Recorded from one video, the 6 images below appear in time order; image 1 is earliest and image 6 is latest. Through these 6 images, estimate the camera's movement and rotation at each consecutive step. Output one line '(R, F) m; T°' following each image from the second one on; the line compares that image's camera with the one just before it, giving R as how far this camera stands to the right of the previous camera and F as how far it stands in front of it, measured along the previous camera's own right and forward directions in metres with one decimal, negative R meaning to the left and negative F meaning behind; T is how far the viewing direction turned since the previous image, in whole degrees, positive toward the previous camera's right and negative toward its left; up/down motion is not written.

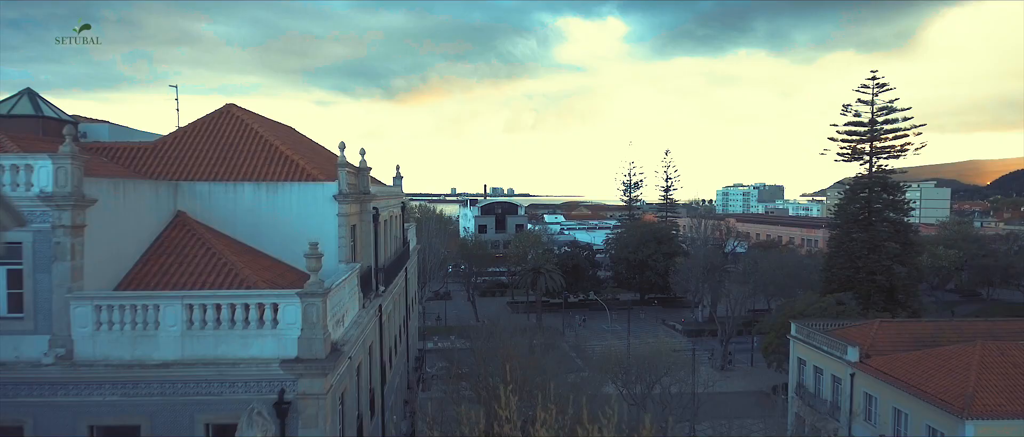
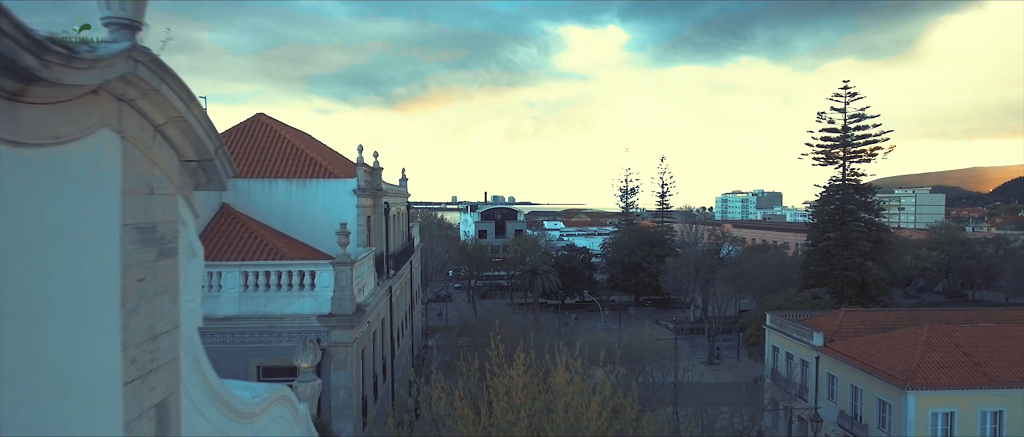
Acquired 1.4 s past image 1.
(+0.3, -2.1) m; 0°
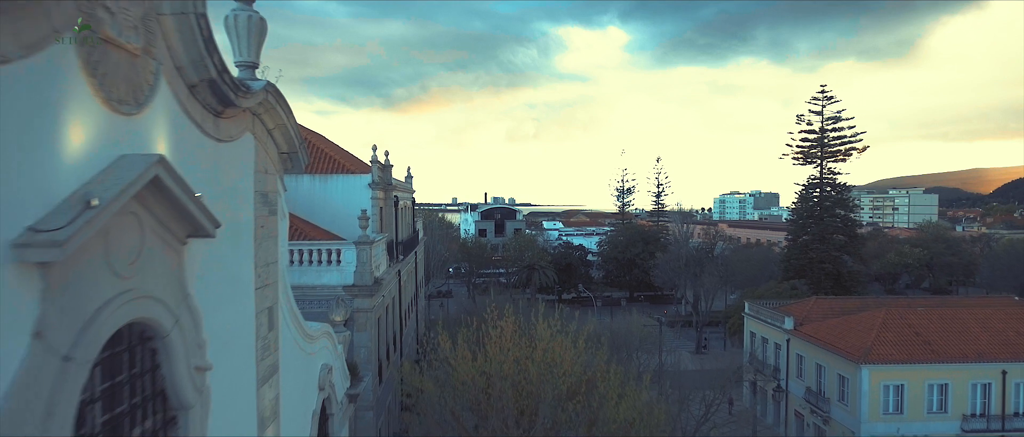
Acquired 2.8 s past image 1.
(+0.2, -2.0) m; 0°
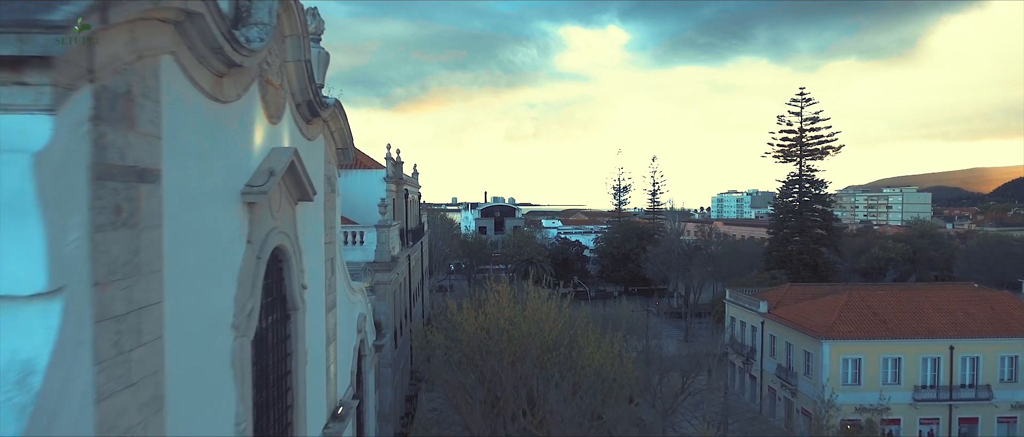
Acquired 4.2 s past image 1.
(+0.1, -2.2) m; 0°
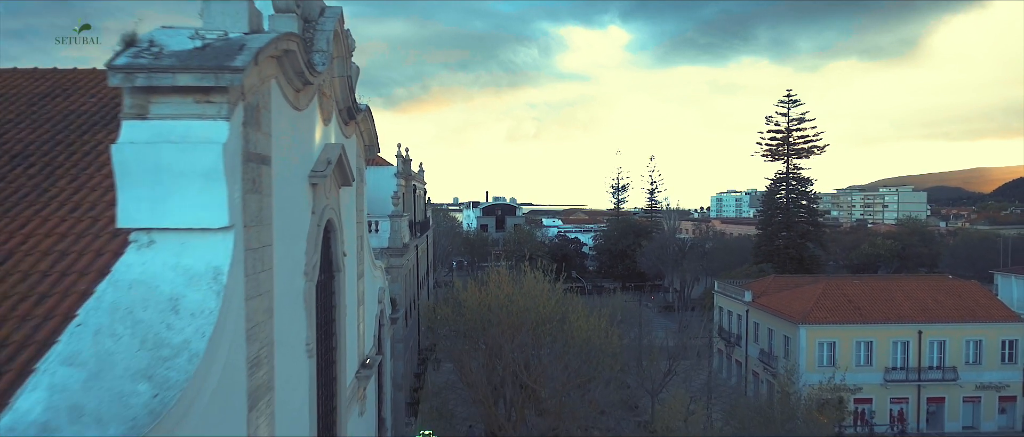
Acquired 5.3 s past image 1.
(+0.1, -1.7) m; 0°
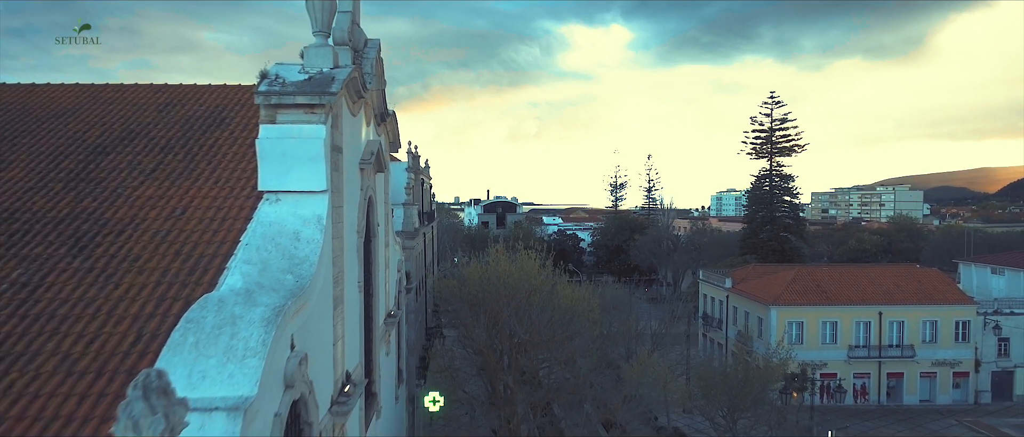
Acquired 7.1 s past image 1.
(+0.2, -2.5) m; 0°
